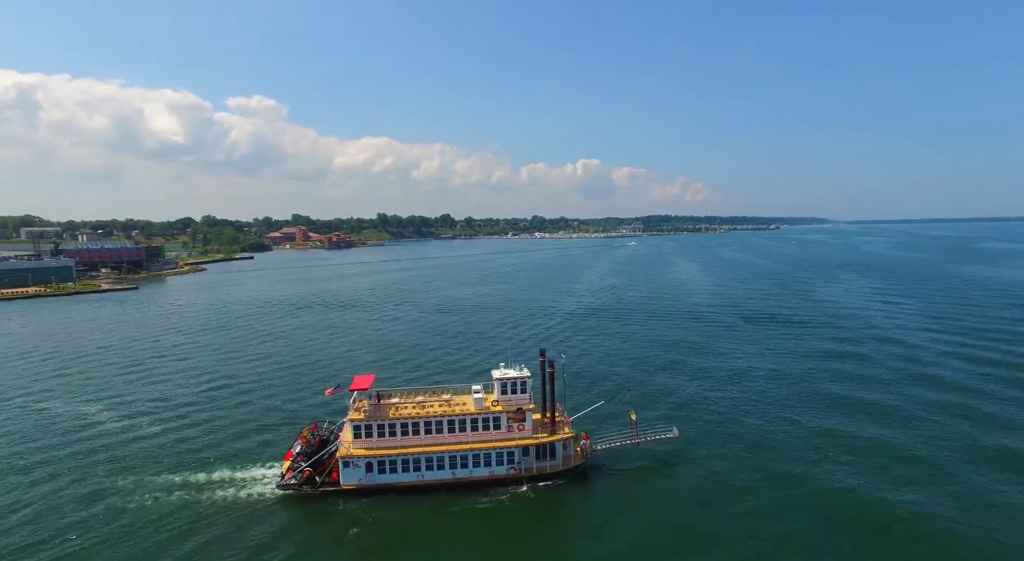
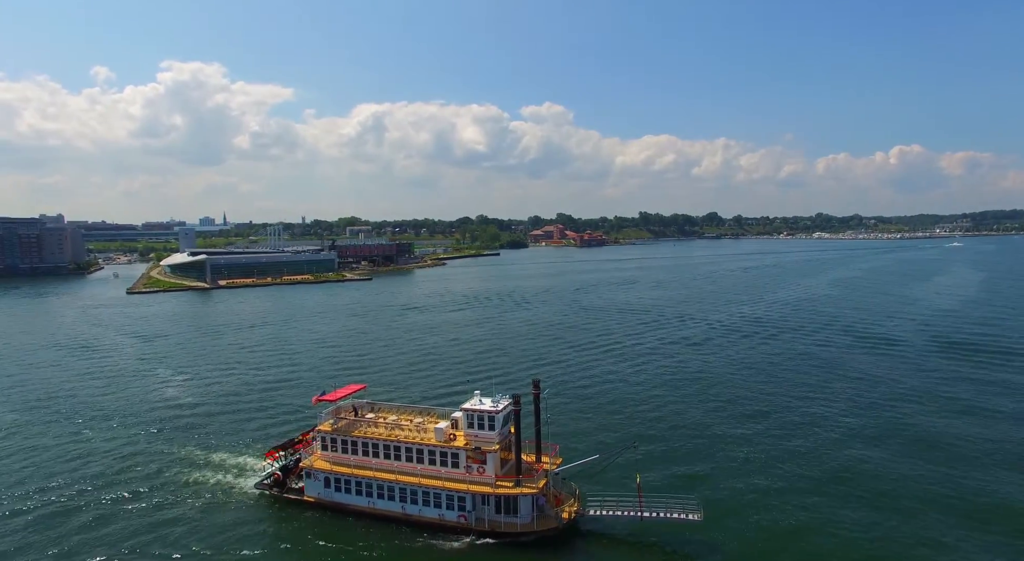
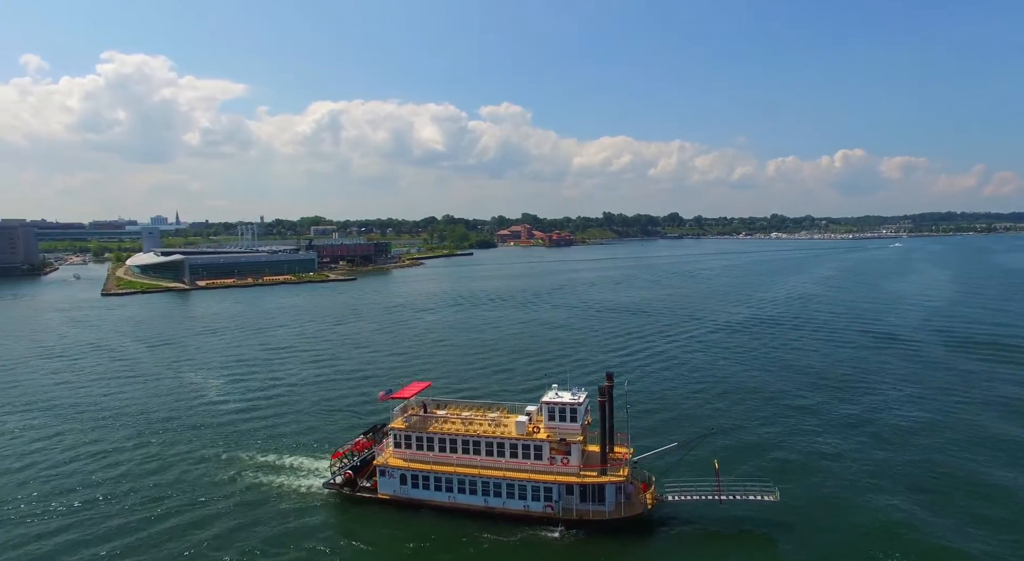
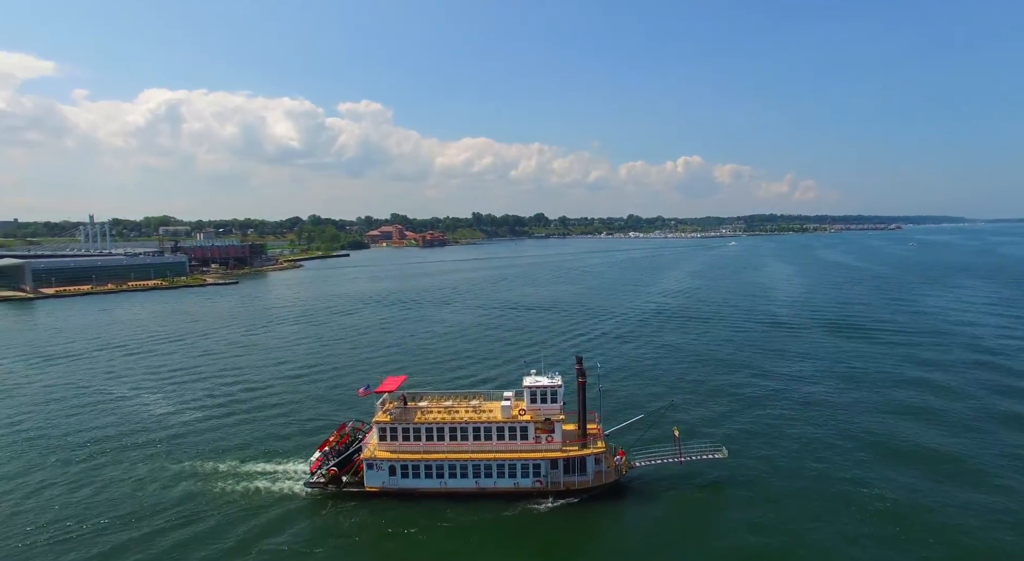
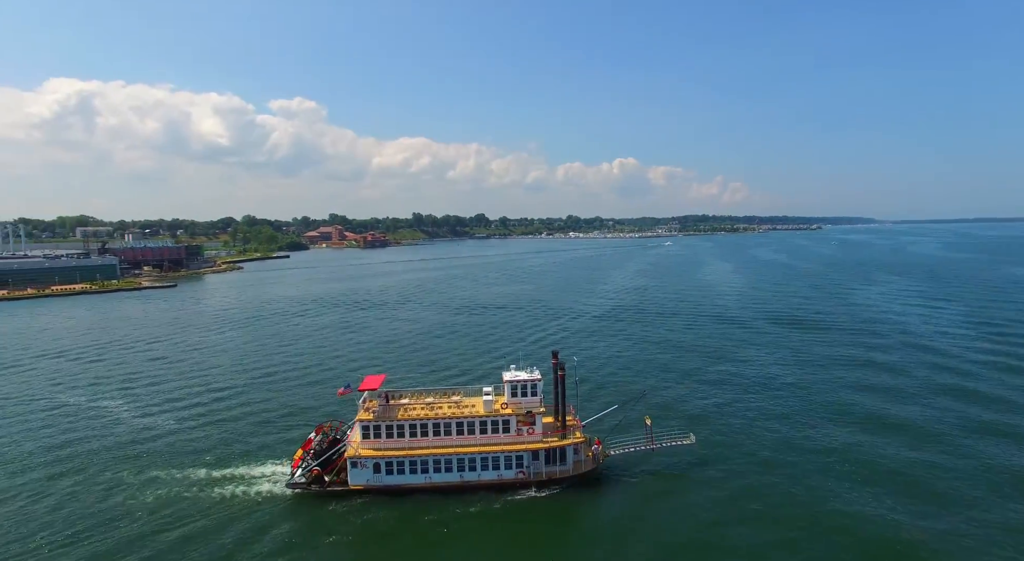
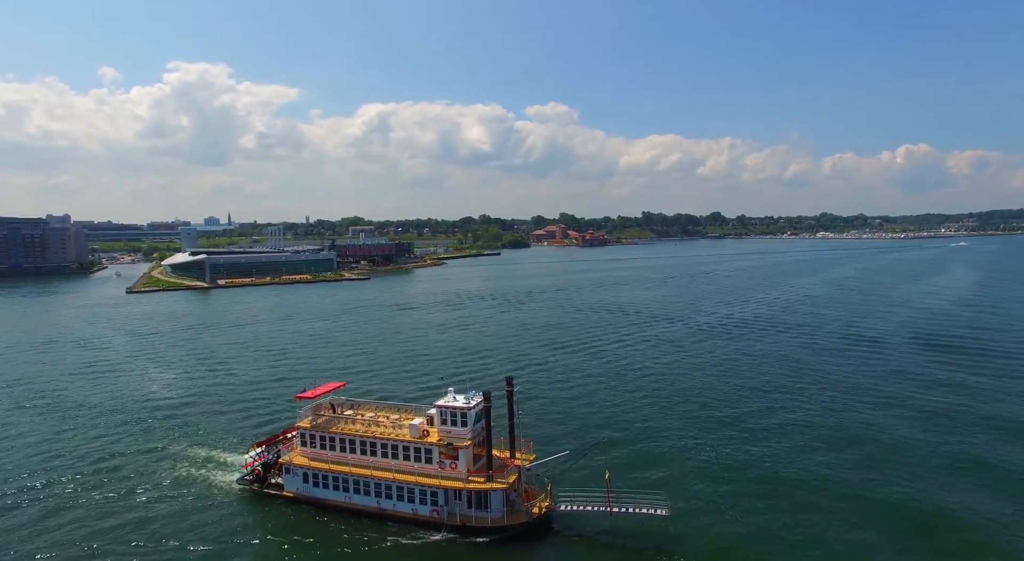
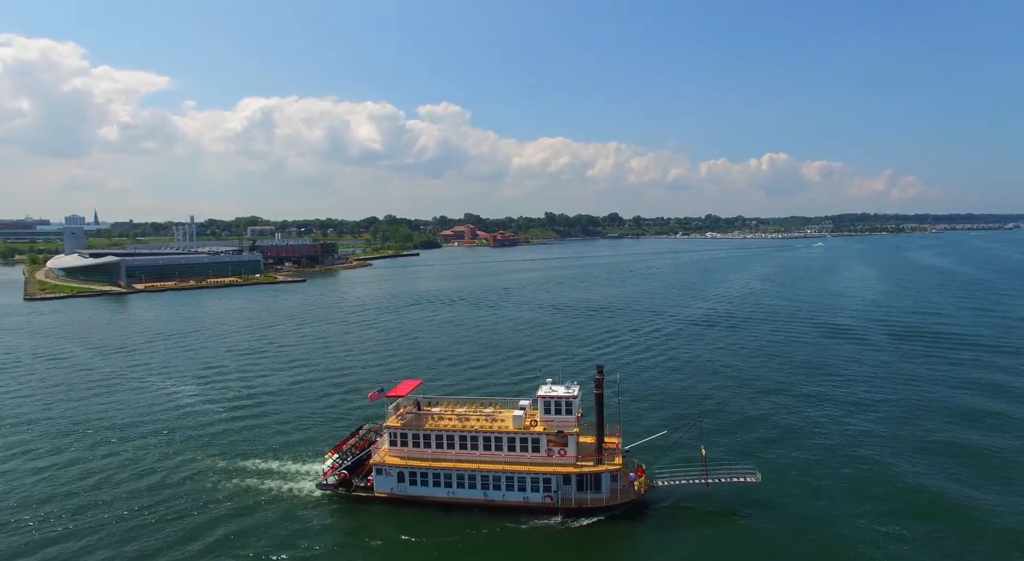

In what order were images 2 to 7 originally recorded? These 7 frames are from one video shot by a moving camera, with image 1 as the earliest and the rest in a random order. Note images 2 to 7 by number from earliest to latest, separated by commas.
5, 4, 7, 3, 2, 6
